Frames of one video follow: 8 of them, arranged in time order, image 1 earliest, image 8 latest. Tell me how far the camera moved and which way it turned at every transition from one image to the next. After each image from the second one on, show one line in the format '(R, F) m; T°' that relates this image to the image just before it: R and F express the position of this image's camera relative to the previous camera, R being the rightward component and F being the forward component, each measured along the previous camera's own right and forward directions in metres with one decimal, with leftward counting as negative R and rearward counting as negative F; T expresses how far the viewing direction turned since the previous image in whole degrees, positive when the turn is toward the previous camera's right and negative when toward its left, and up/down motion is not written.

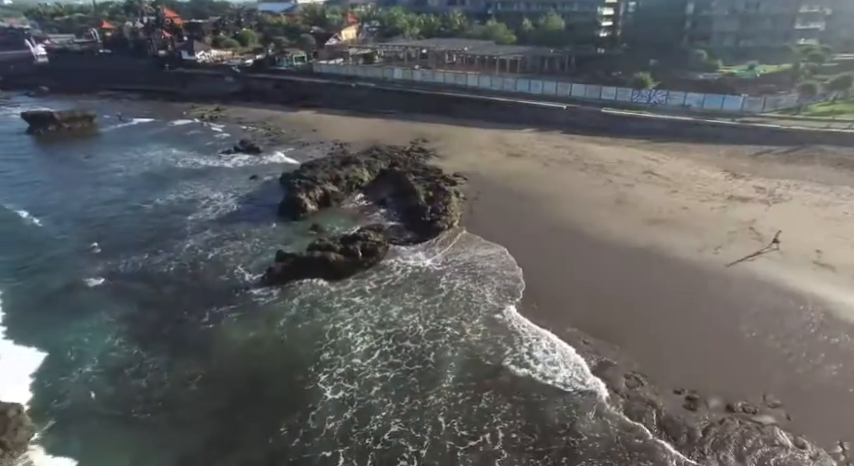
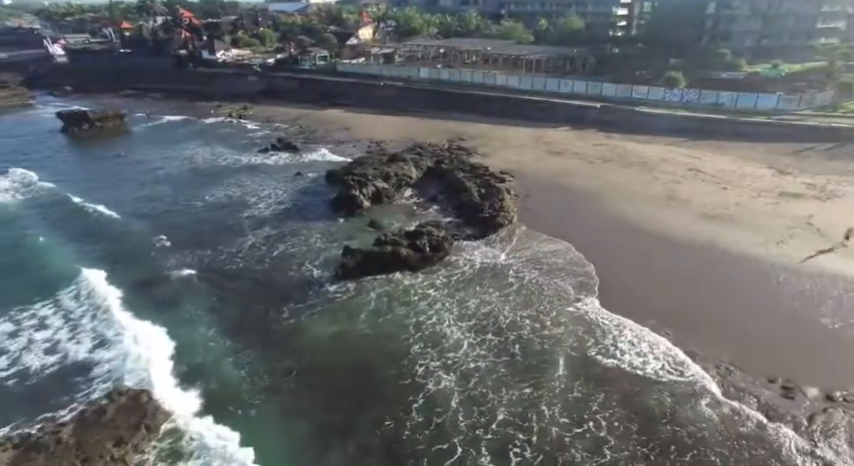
(-2.8, -0.2) m; 0°
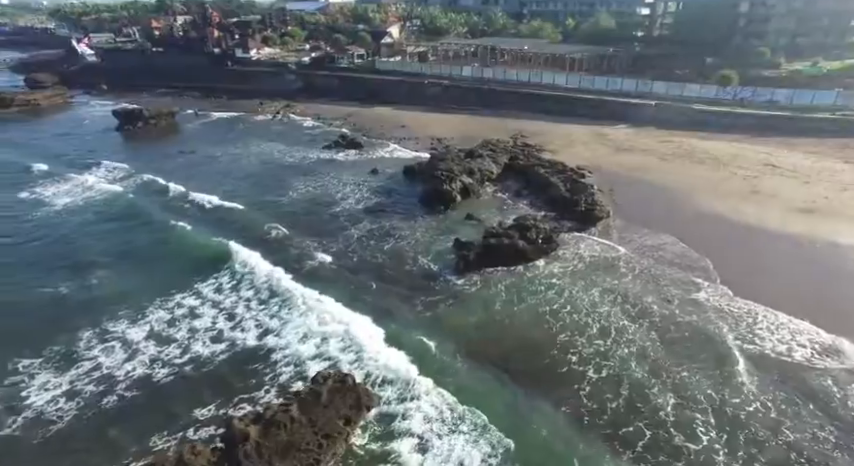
(-4.8, -0.4) m; 0°
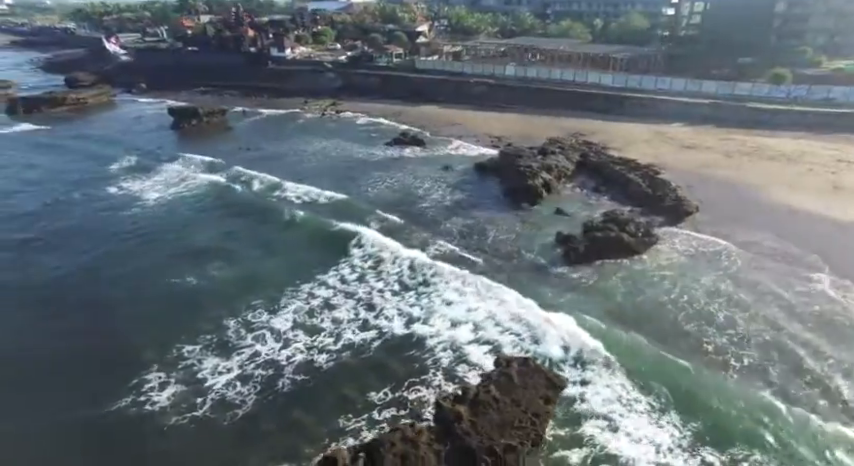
(-4.3, -0.3) m; 0°
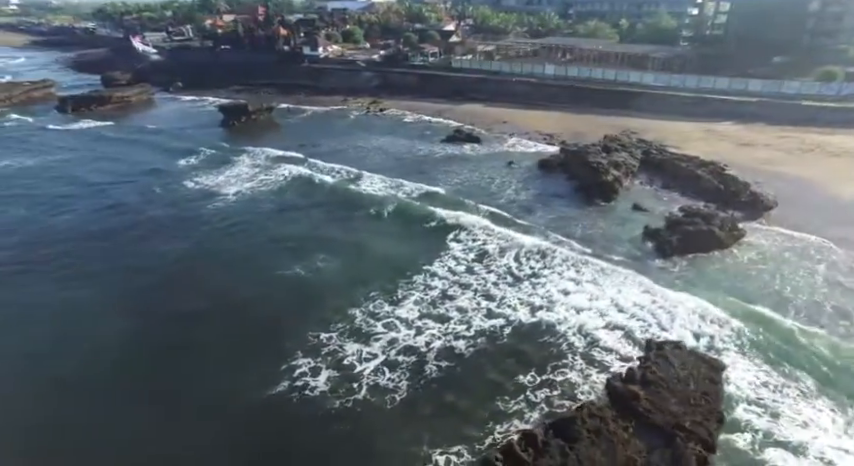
(-3.8, -0.4) m; 0°
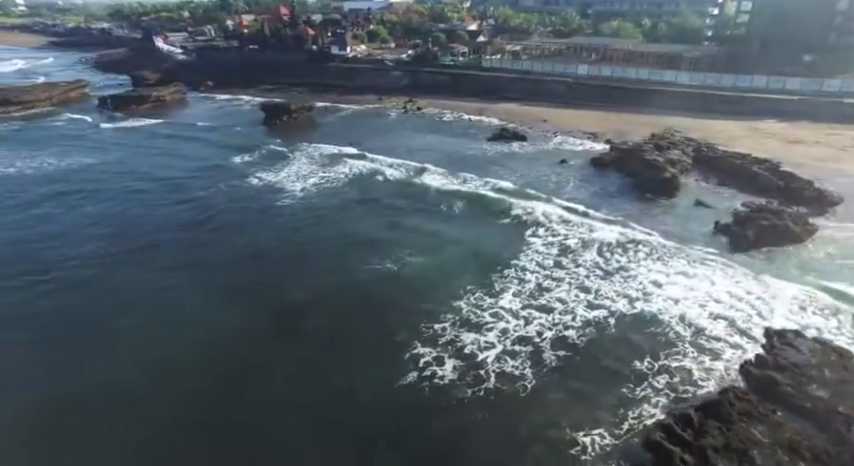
(-3.2, -0.4) m; 0°
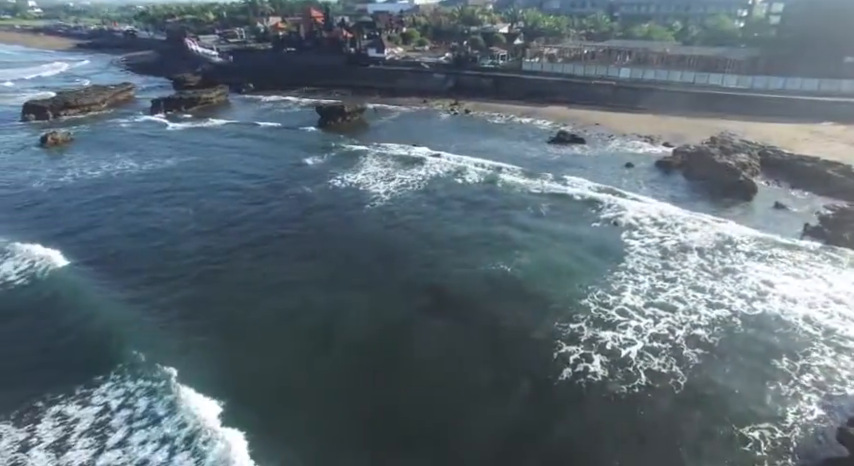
(-4.1, -0.5) m; -1°
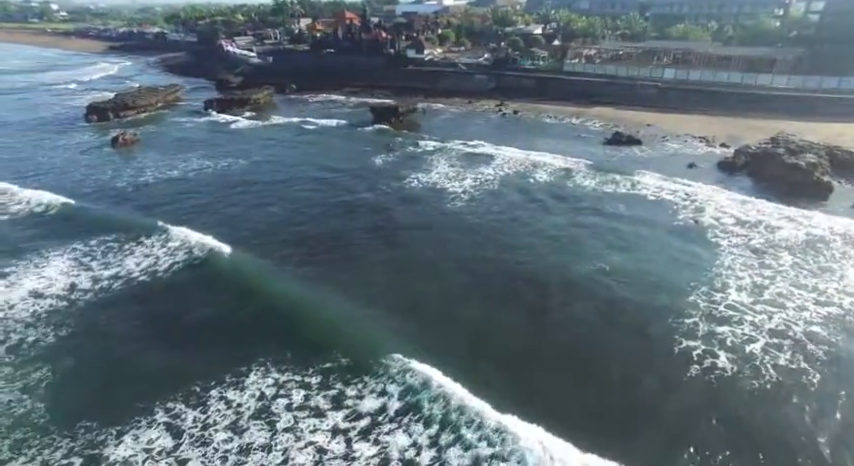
(-3.5, -0.5) m; -1°
